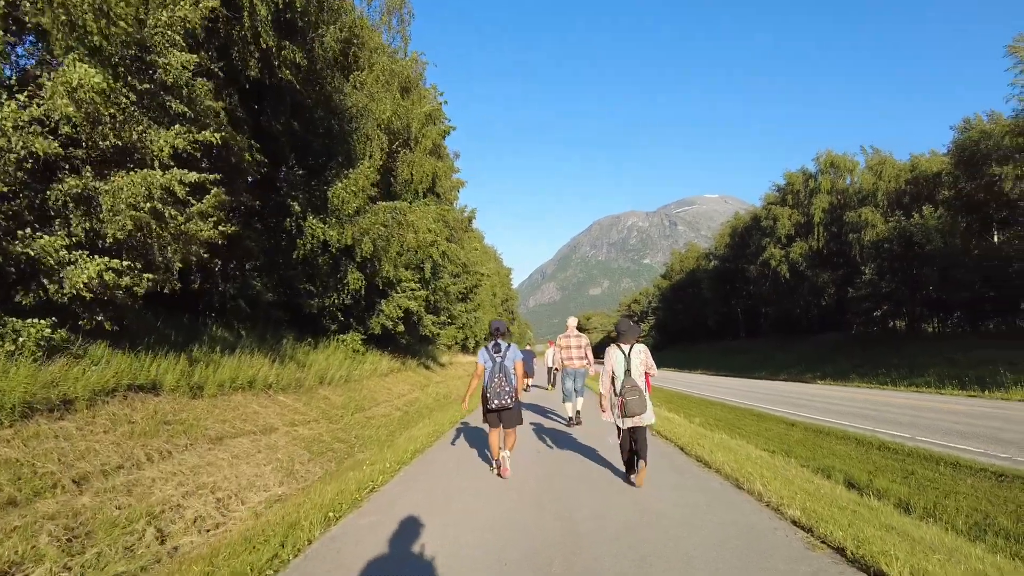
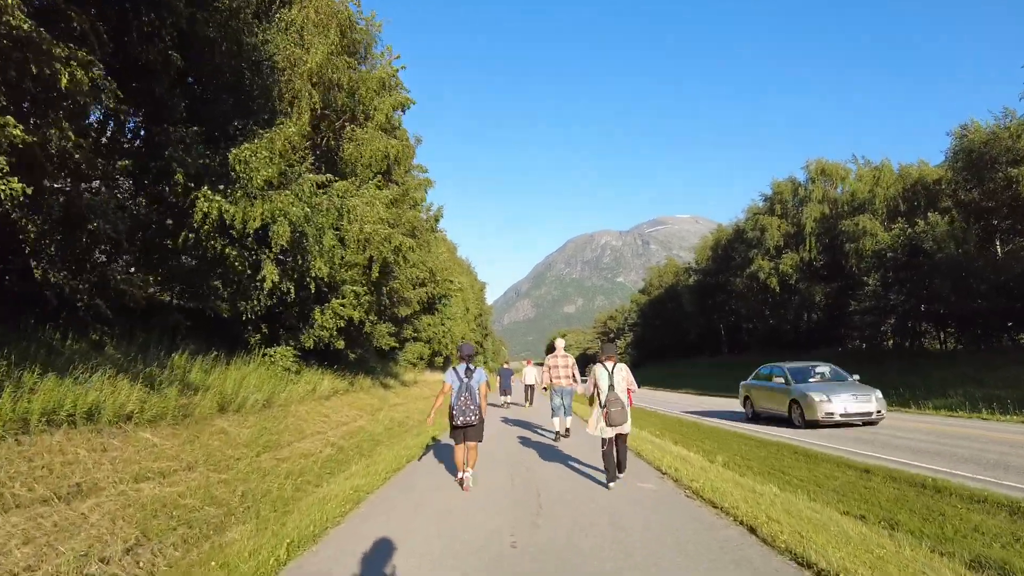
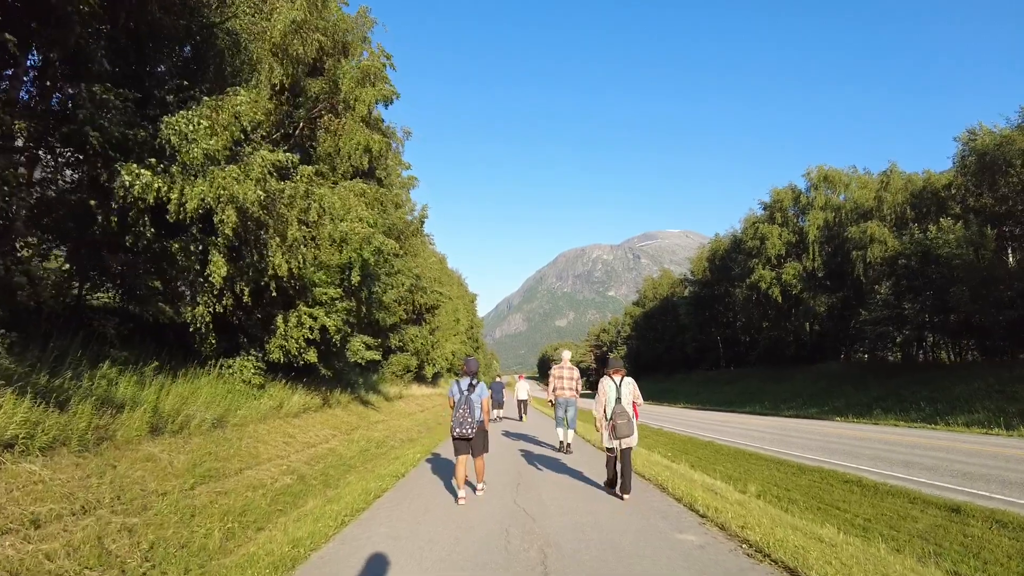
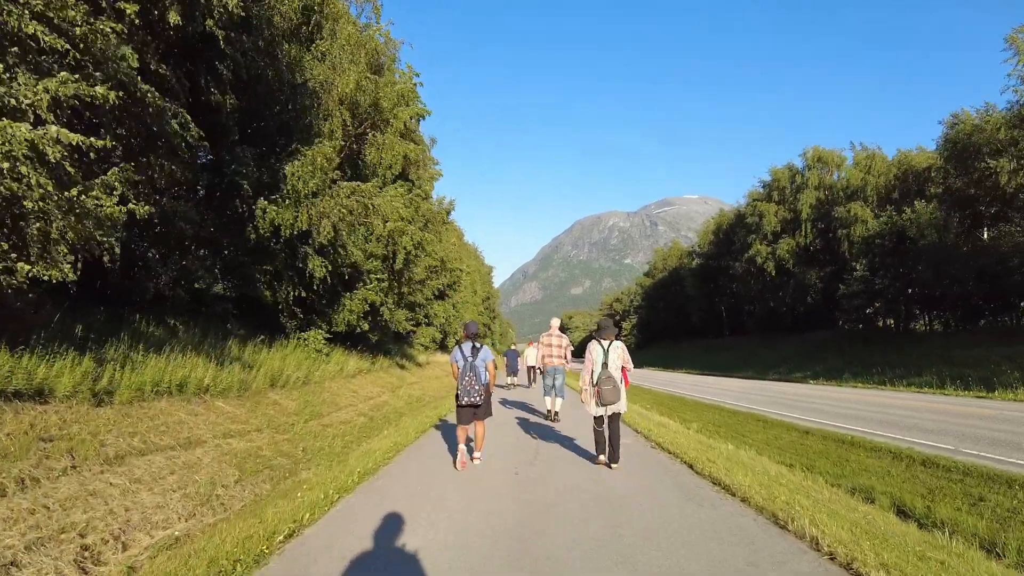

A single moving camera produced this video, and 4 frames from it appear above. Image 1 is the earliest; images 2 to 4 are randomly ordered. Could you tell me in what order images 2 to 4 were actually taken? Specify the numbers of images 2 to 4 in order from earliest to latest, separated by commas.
4, 2, 3
